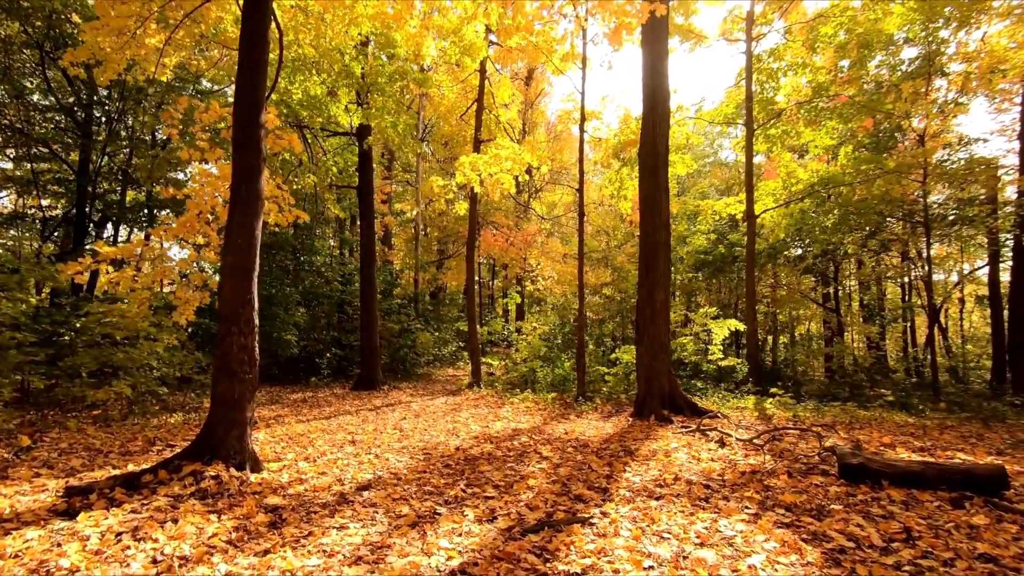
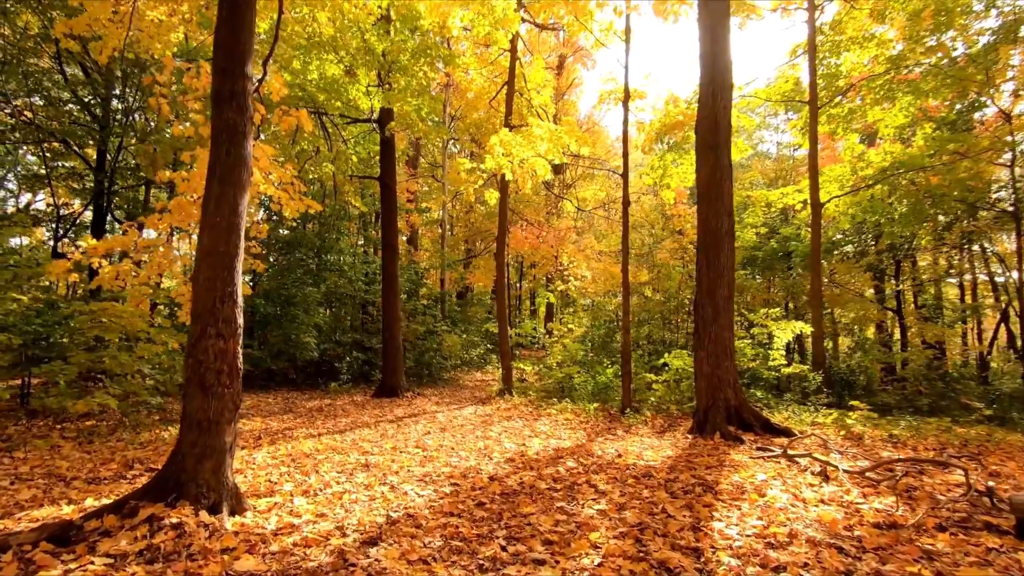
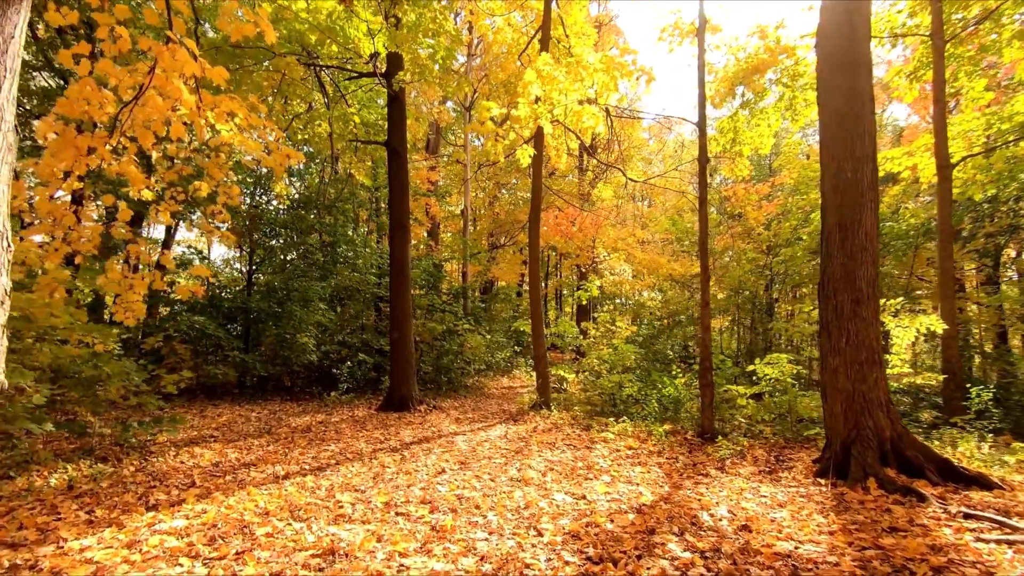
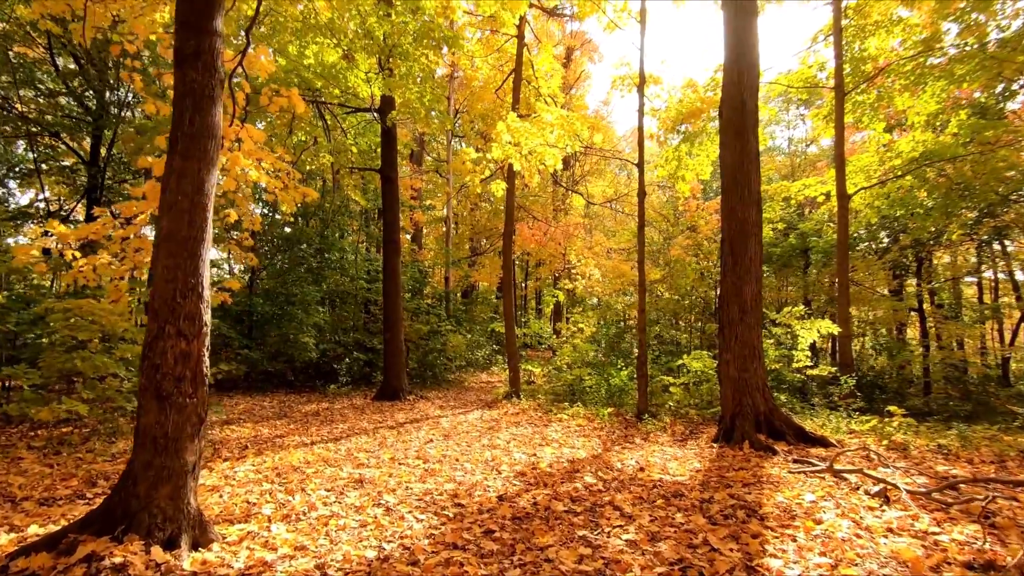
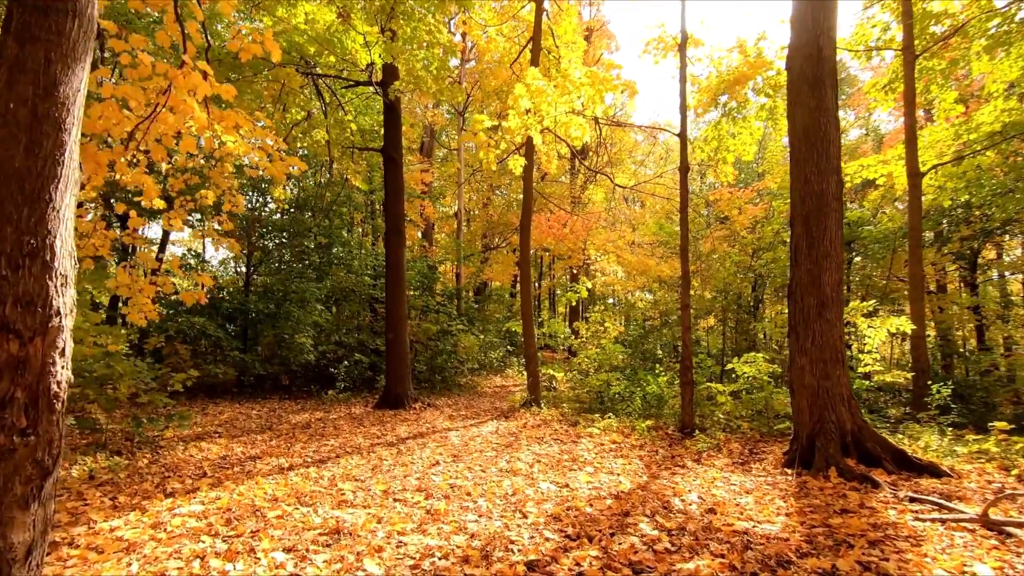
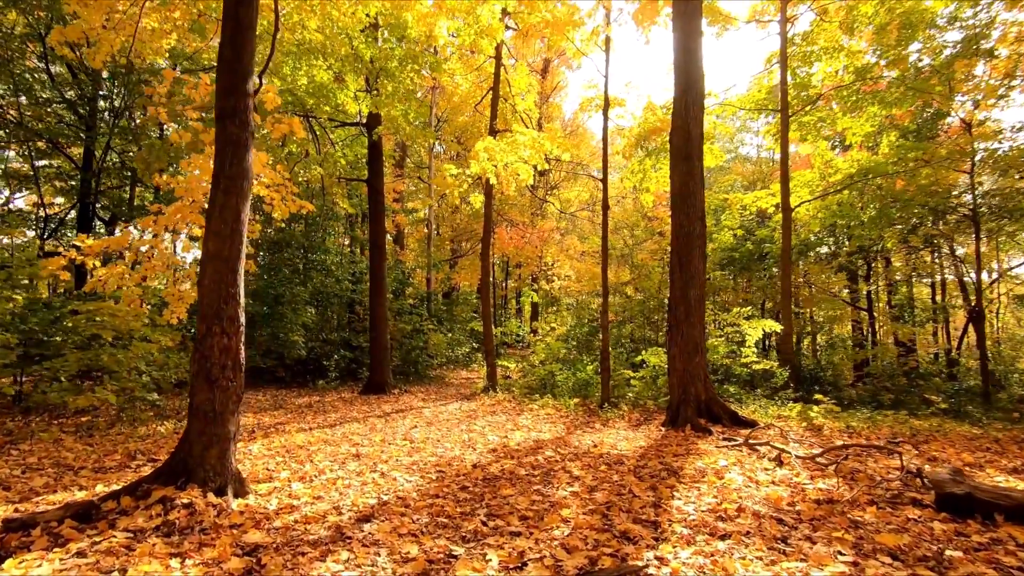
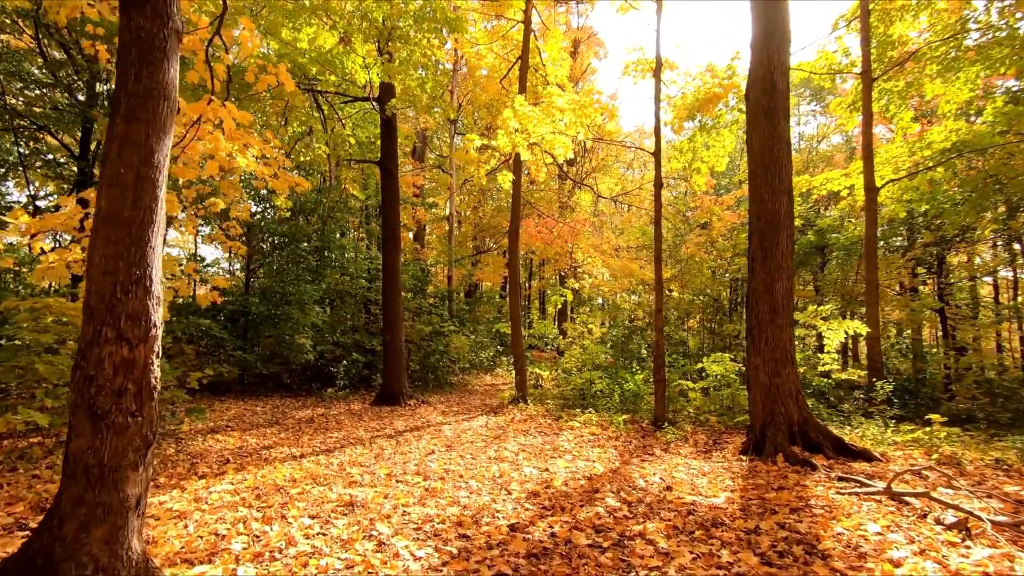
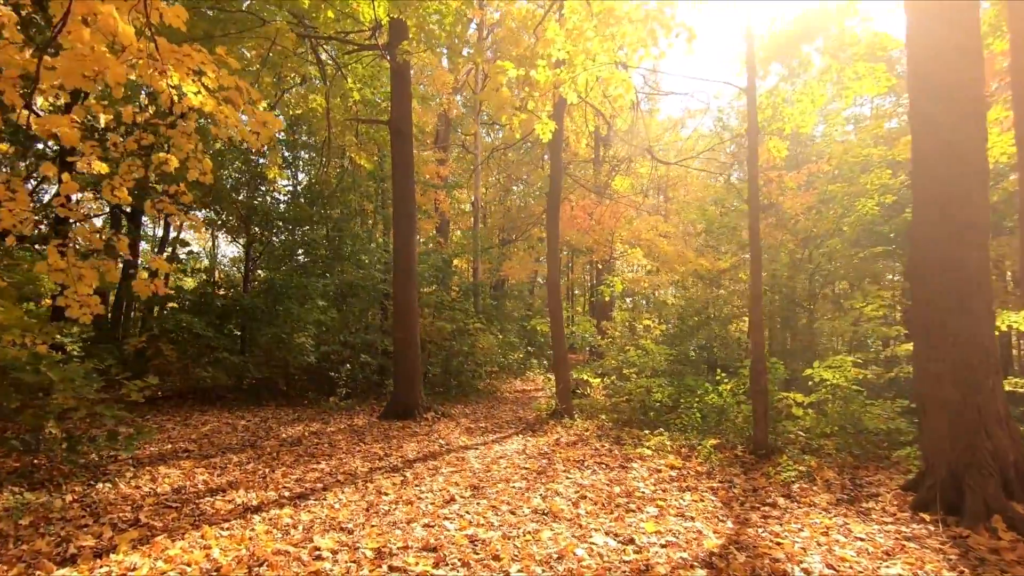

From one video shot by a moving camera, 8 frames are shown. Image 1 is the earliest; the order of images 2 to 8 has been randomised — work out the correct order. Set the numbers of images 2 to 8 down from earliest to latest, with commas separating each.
6, 2, 4, 7, 5, 3, 8
